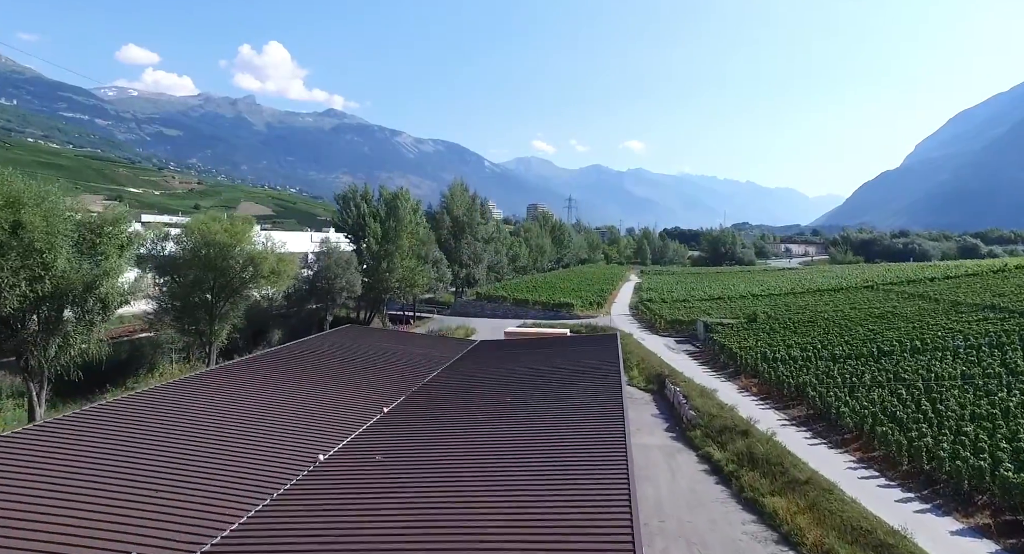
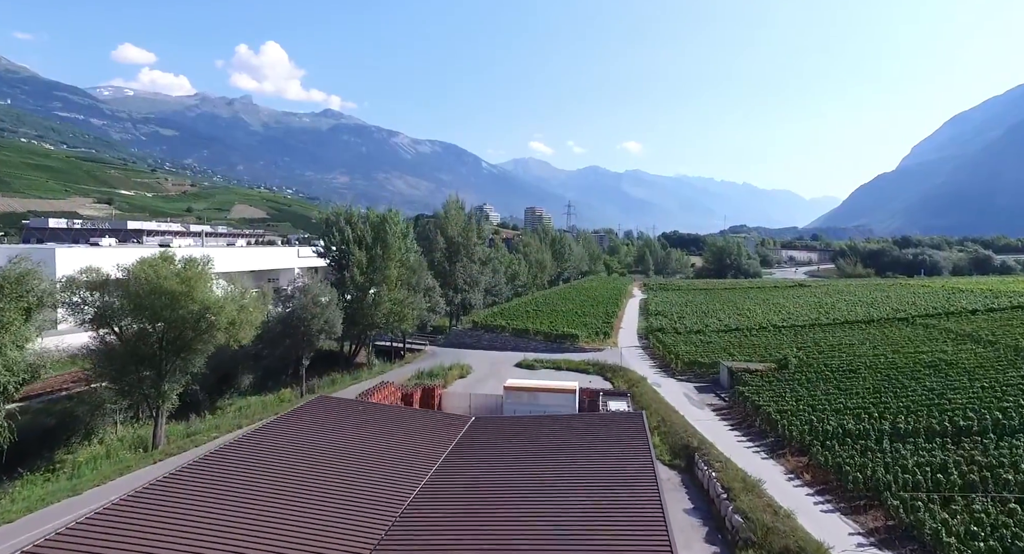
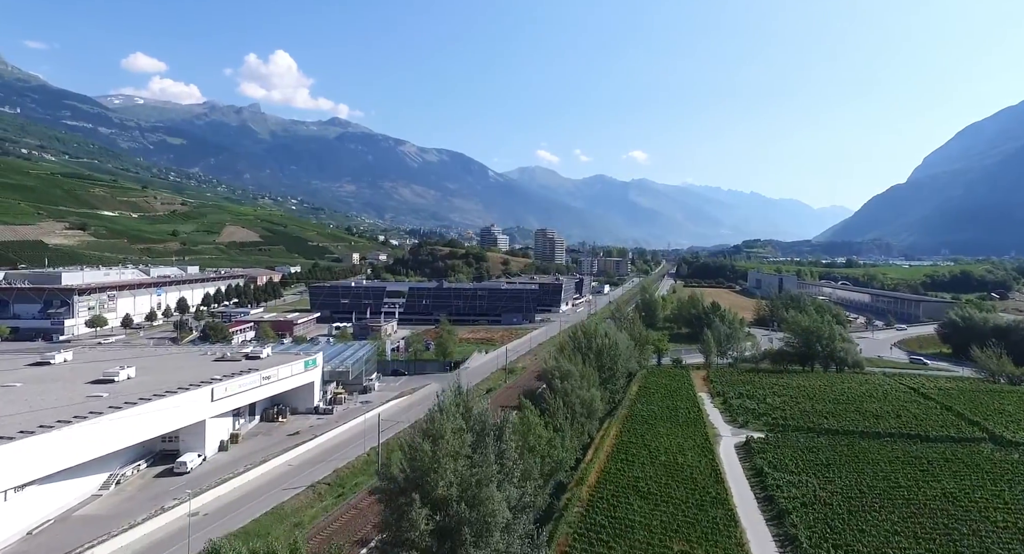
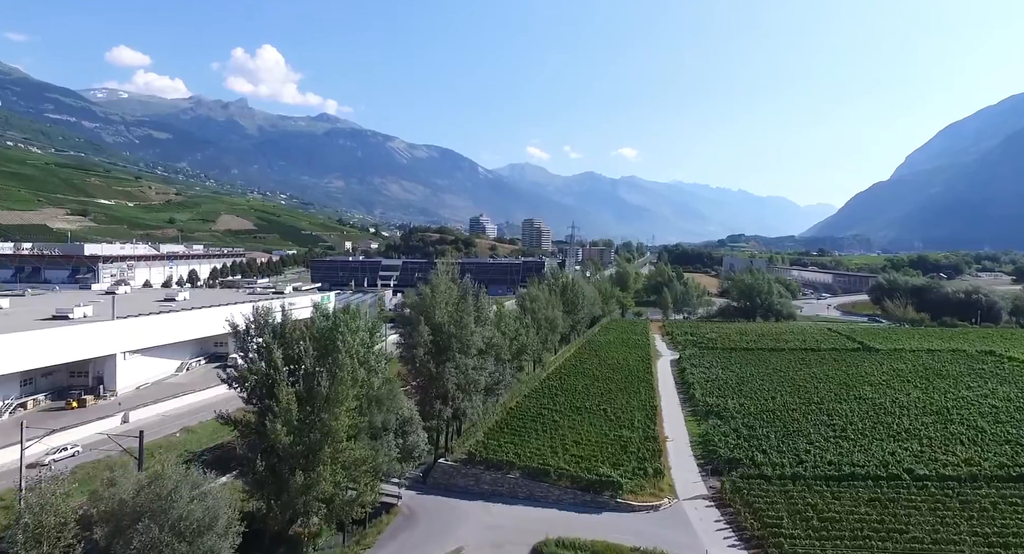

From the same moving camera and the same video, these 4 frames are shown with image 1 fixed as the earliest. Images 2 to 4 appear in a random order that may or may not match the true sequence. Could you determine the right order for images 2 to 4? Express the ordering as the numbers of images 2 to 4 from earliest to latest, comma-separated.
2, 4, 3
